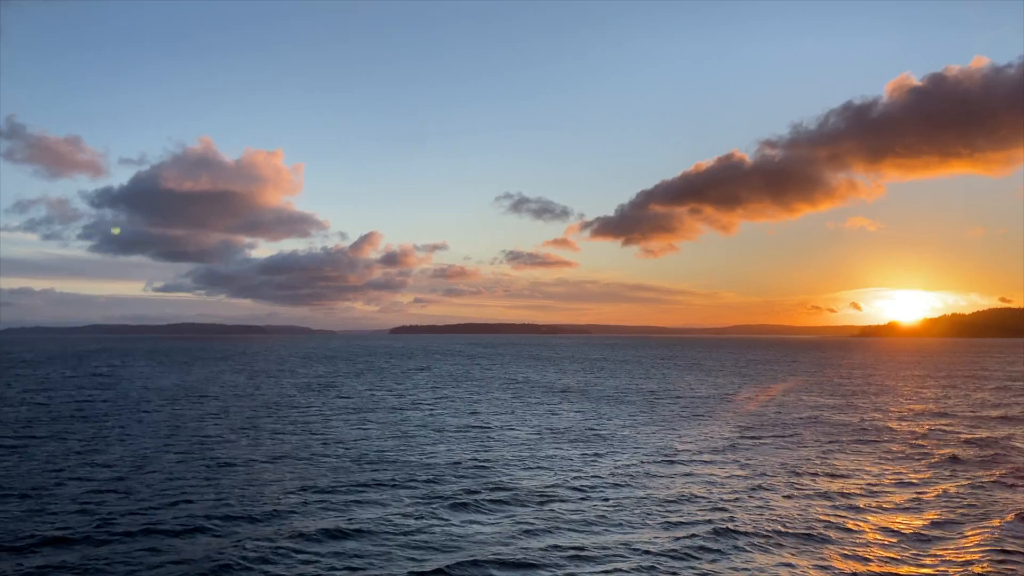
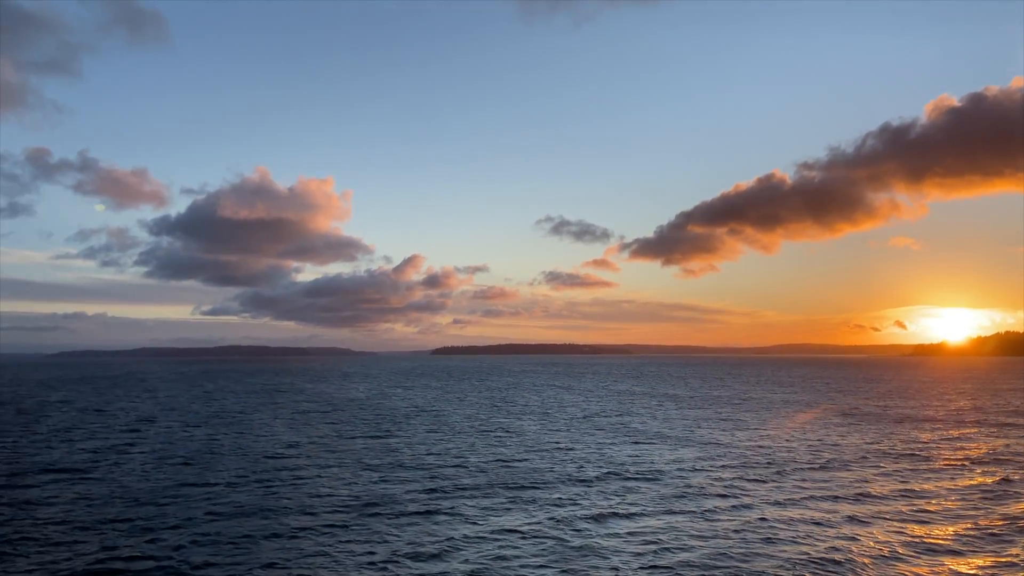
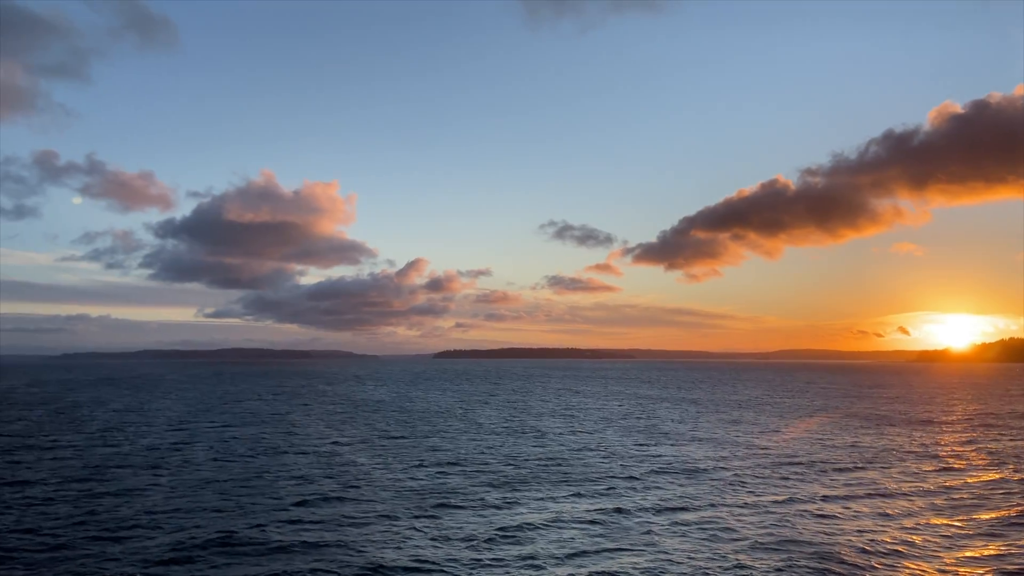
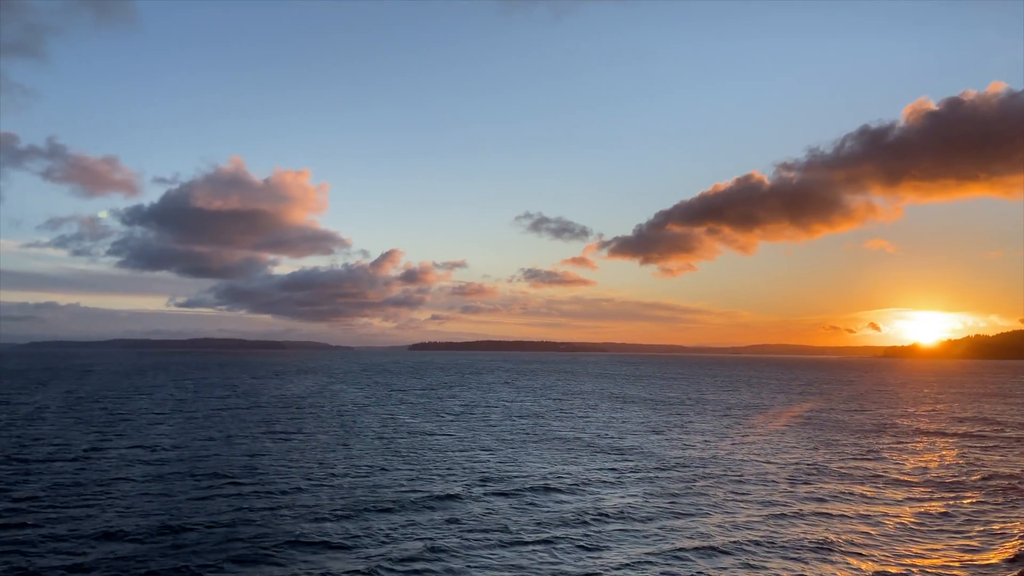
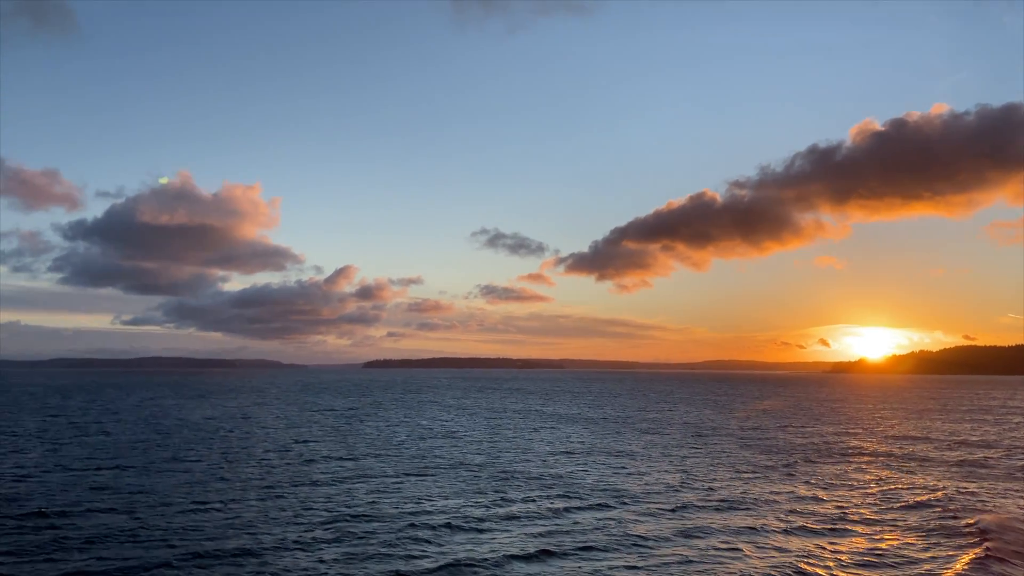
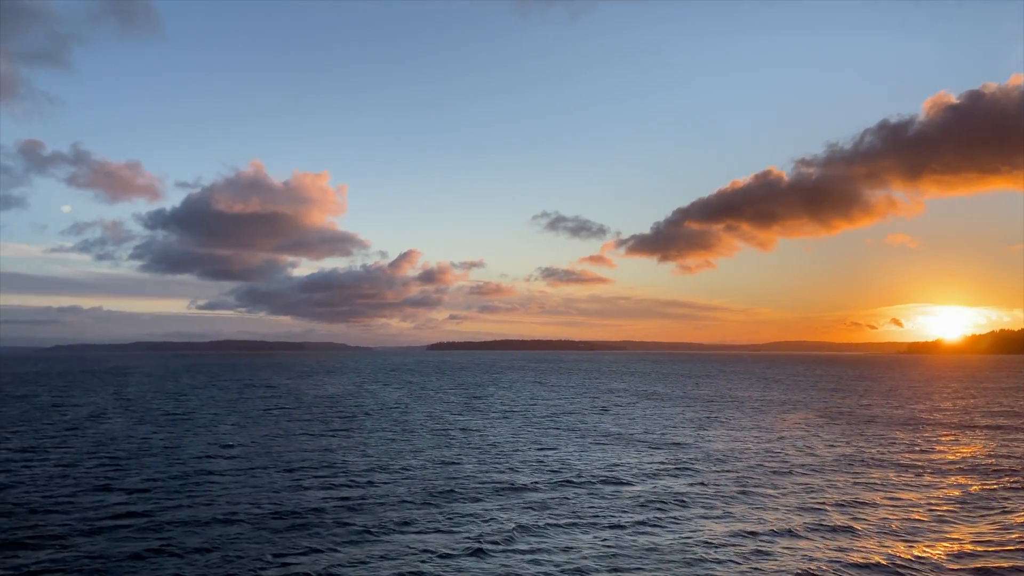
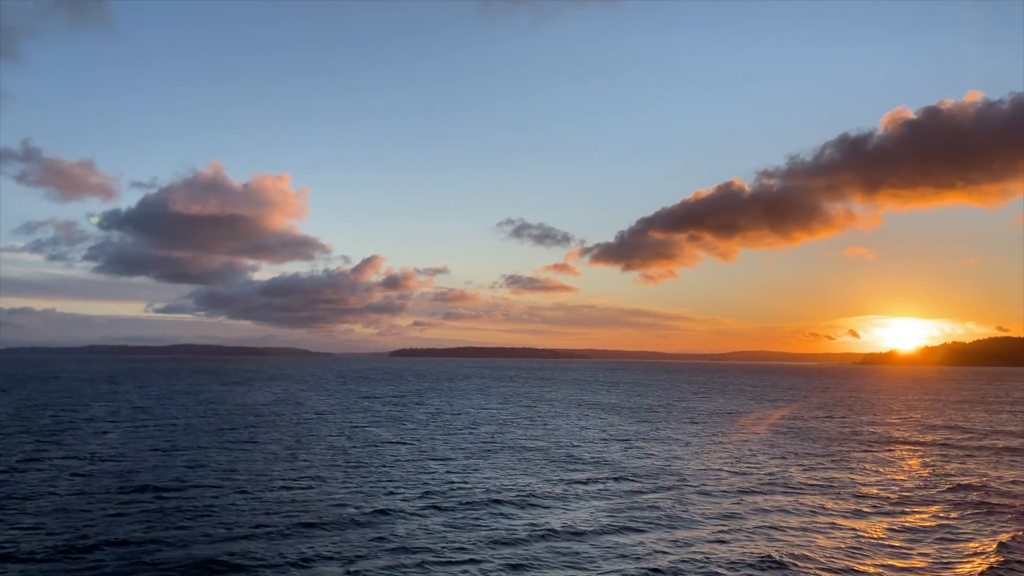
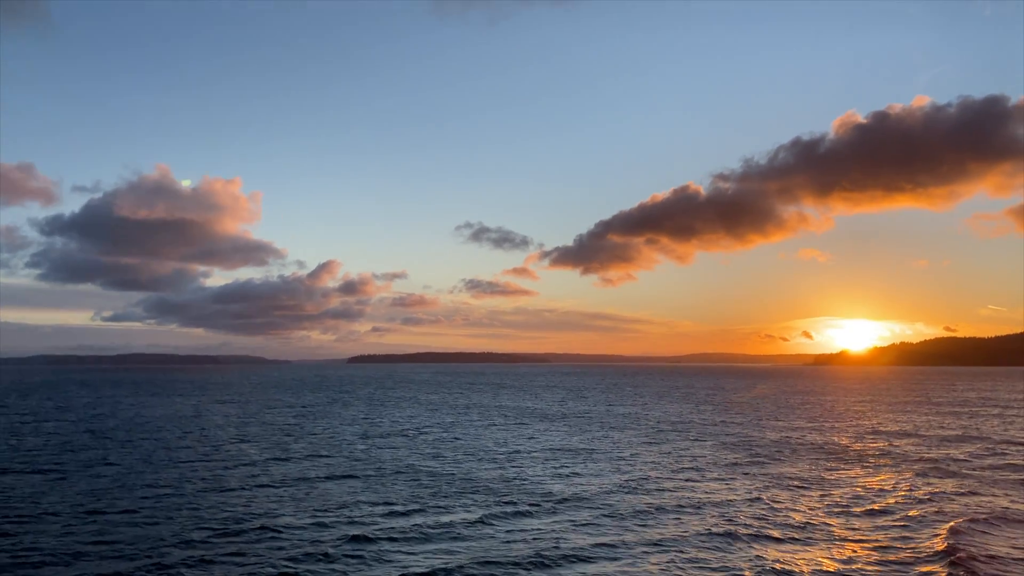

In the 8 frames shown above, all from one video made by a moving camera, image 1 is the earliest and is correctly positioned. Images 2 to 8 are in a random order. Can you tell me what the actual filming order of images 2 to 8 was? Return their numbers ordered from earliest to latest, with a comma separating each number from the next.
8, 5, 7, 4, 6, 2, 3
